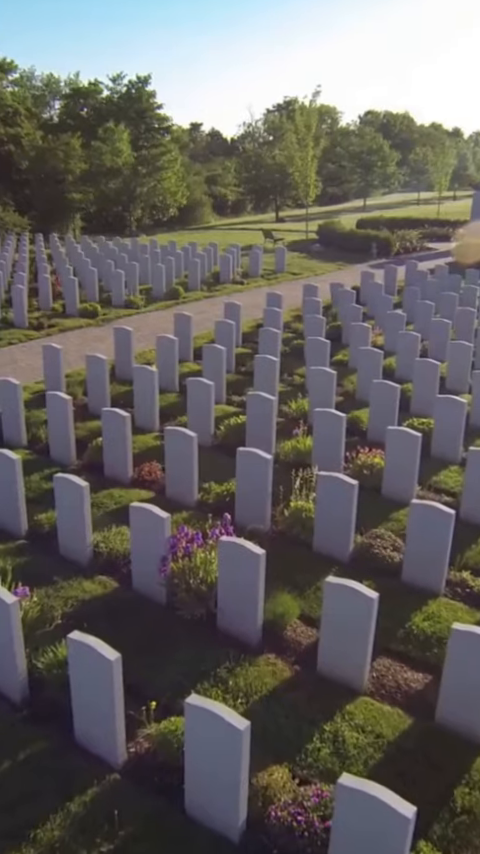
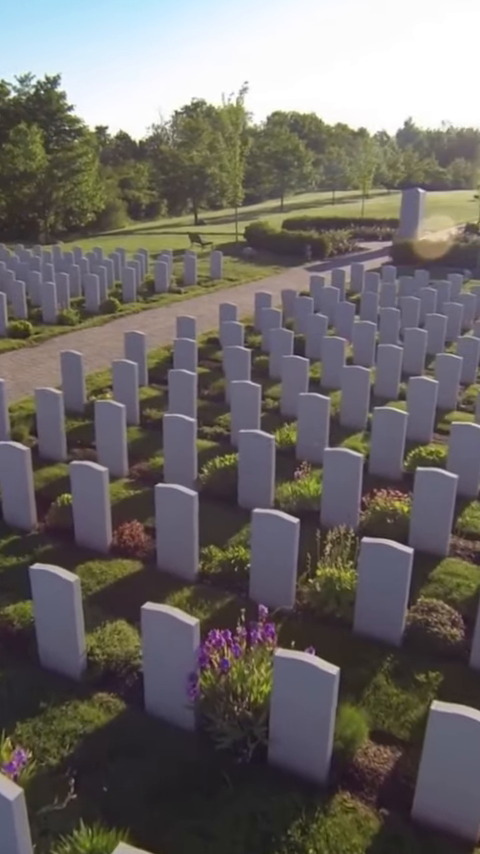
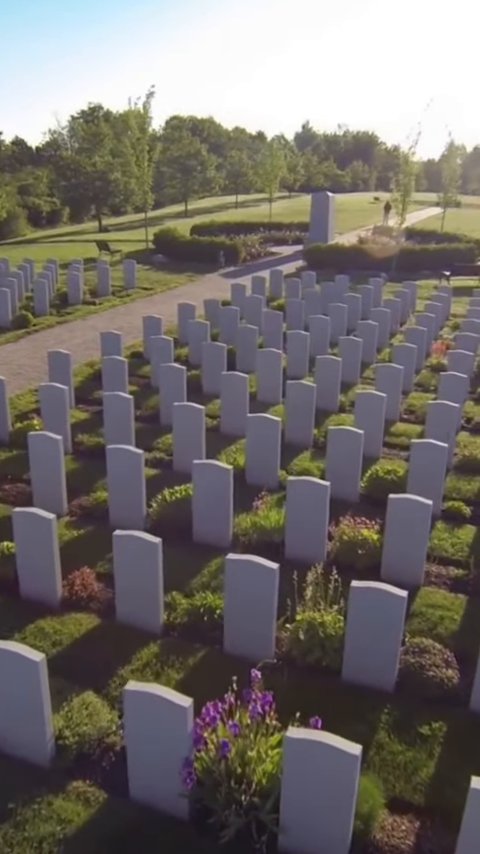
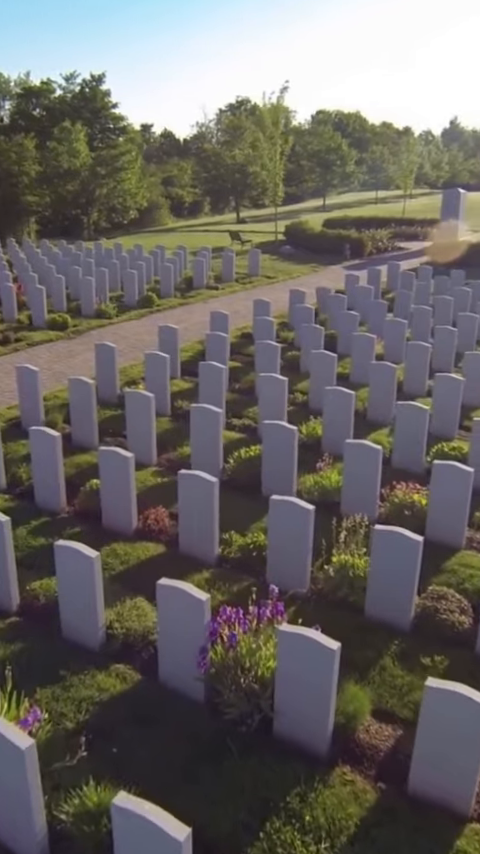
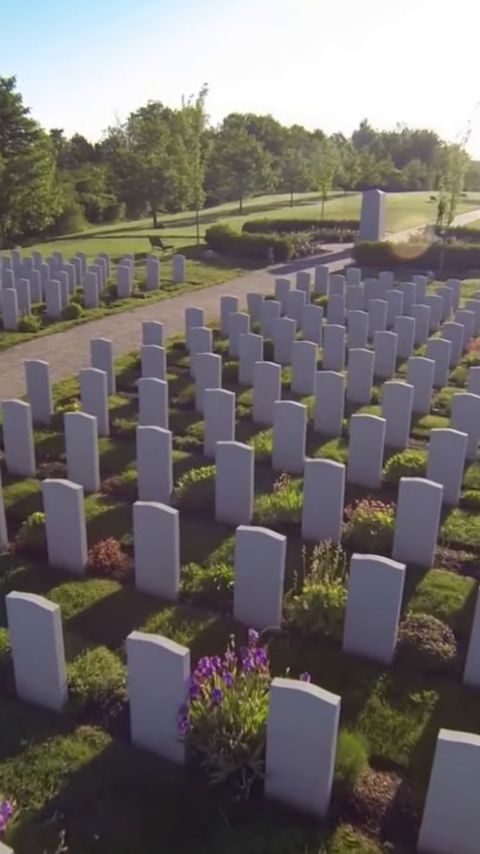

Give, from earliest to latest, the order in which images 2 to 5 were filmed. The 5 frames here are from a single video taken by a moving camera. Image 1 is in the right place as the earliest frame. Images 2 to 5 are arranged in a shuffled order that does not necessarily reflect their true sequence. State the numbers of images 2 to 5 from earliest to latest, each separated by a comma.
4, 2, 5, 3
